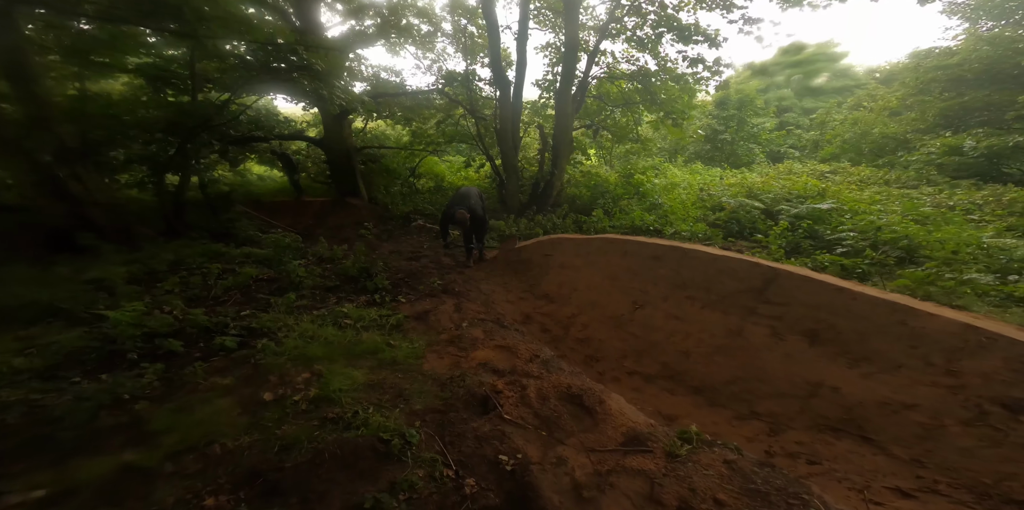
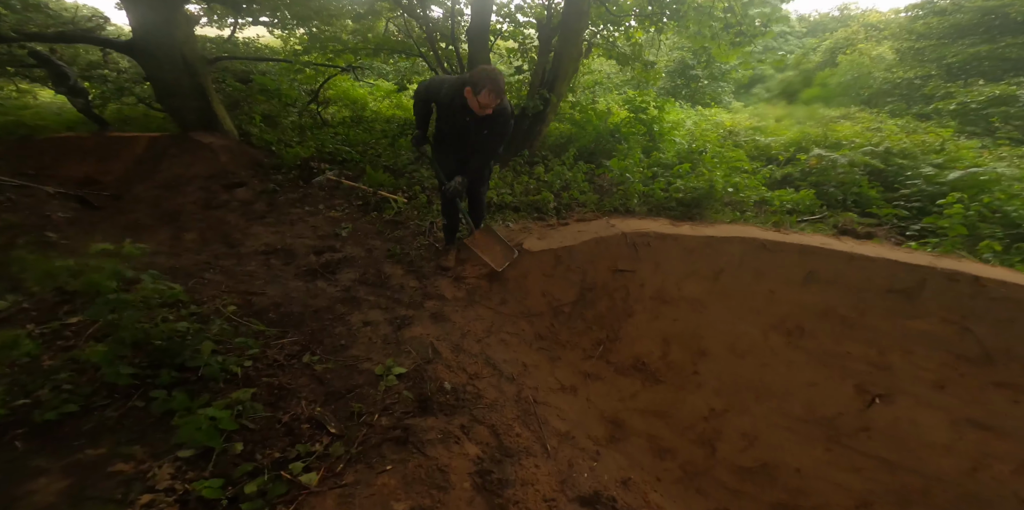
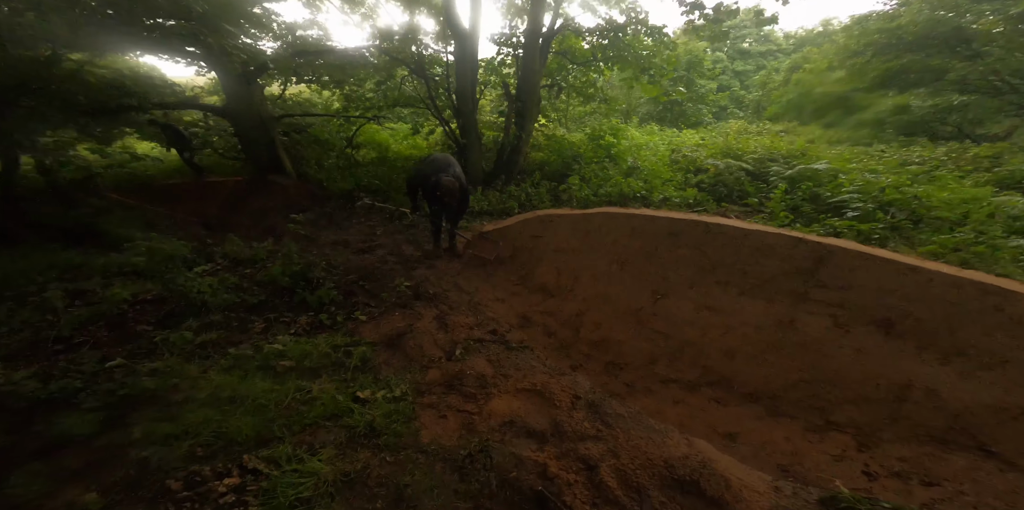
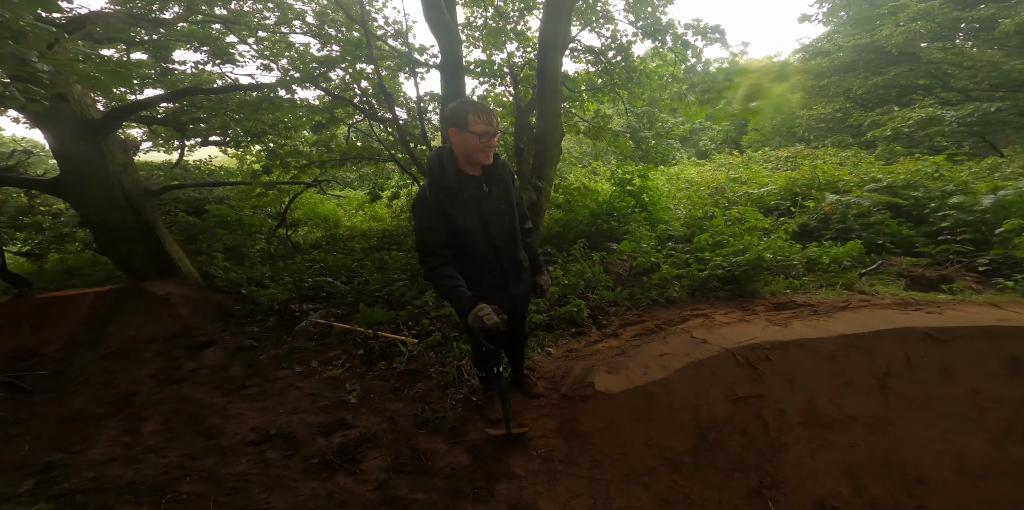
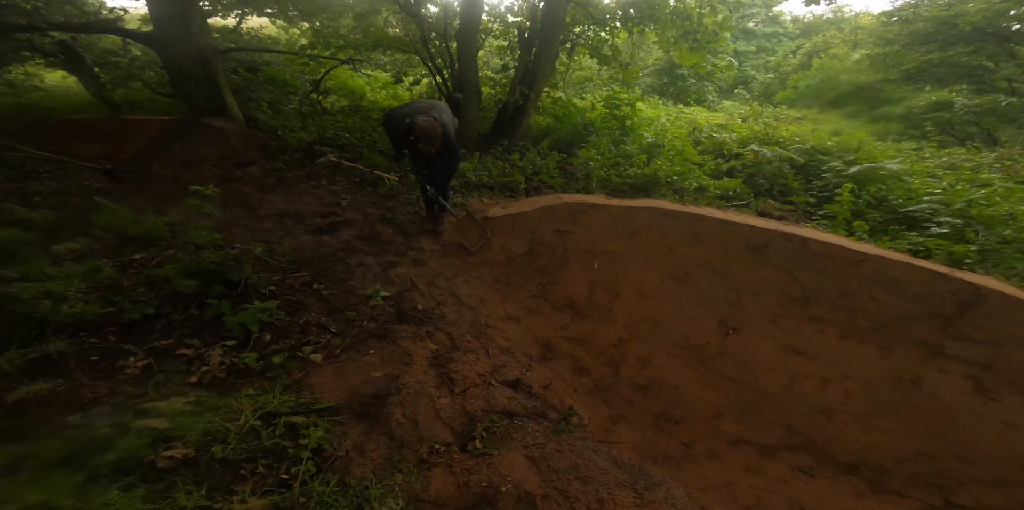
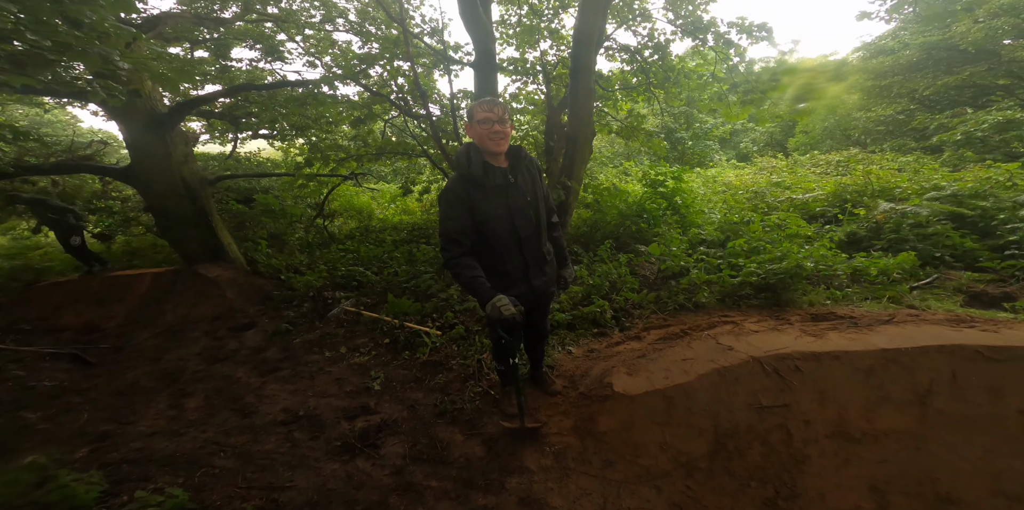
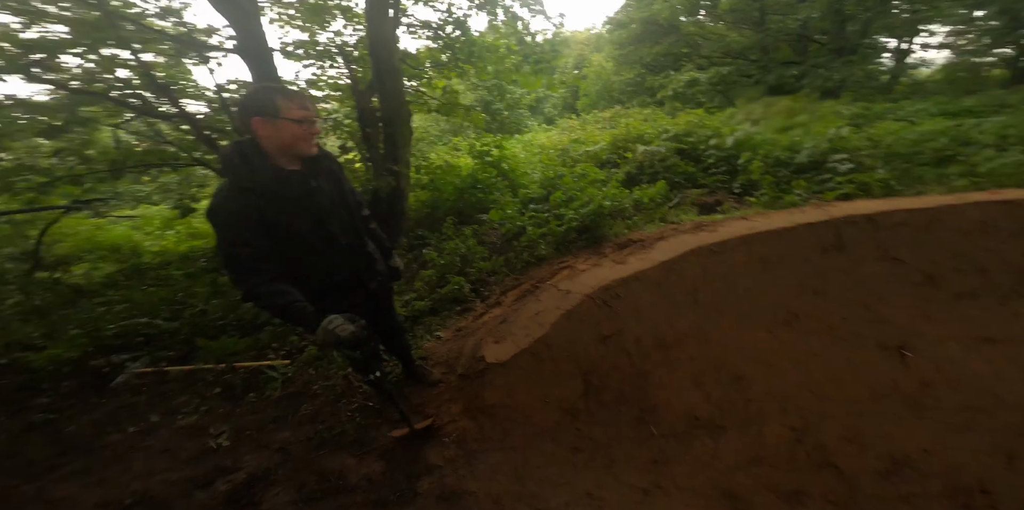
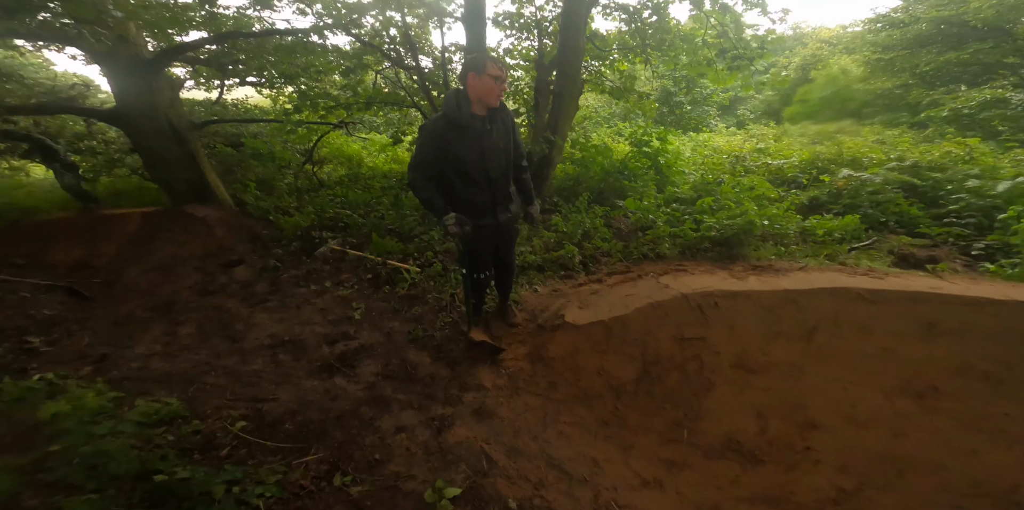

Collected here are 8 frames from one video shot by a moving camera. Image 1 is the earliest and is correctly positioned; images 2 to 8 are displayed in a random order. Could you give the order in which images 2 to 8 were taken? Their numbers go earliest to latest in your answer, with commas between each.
3, 5, 2, 8, 6, 4, 7
